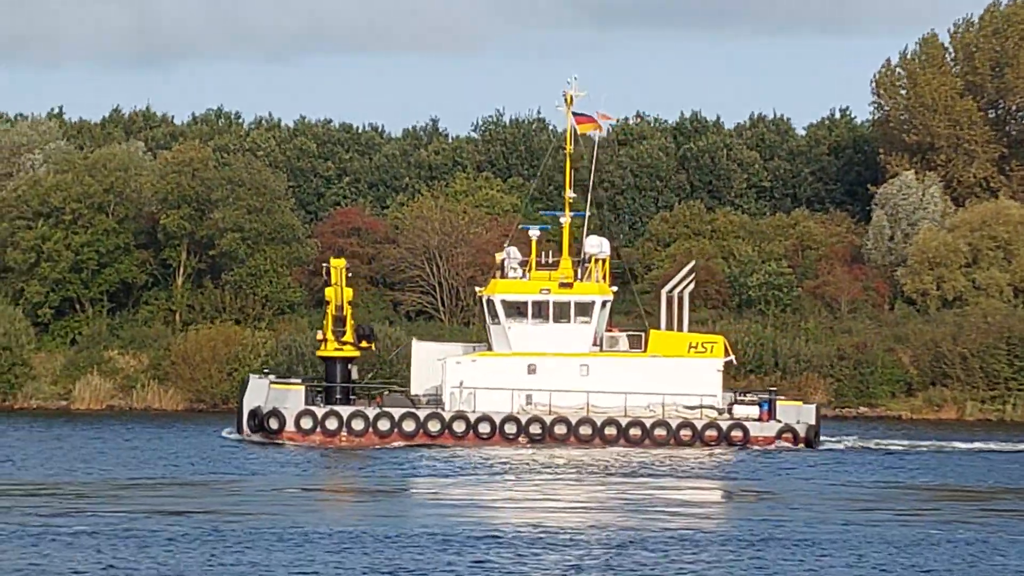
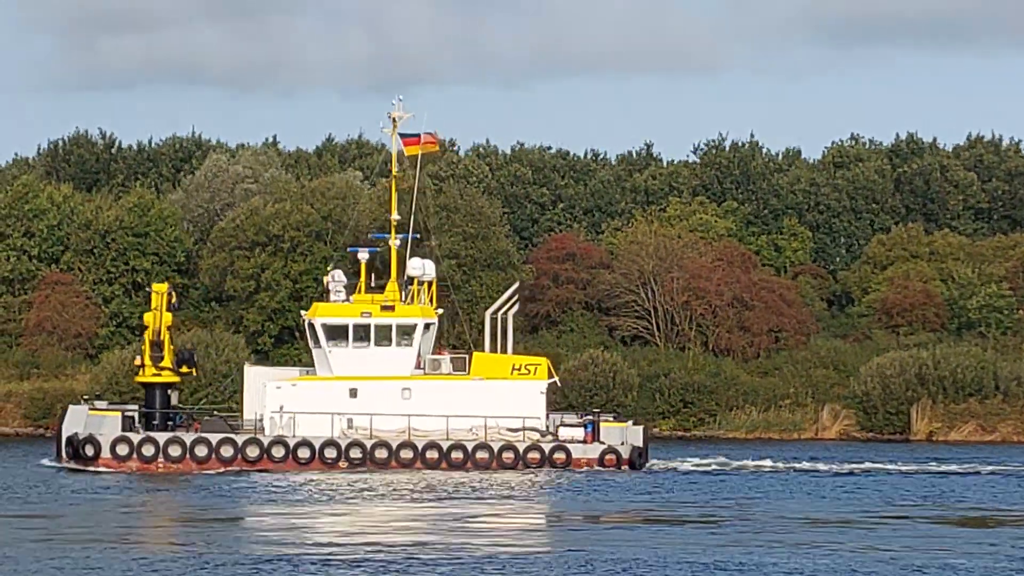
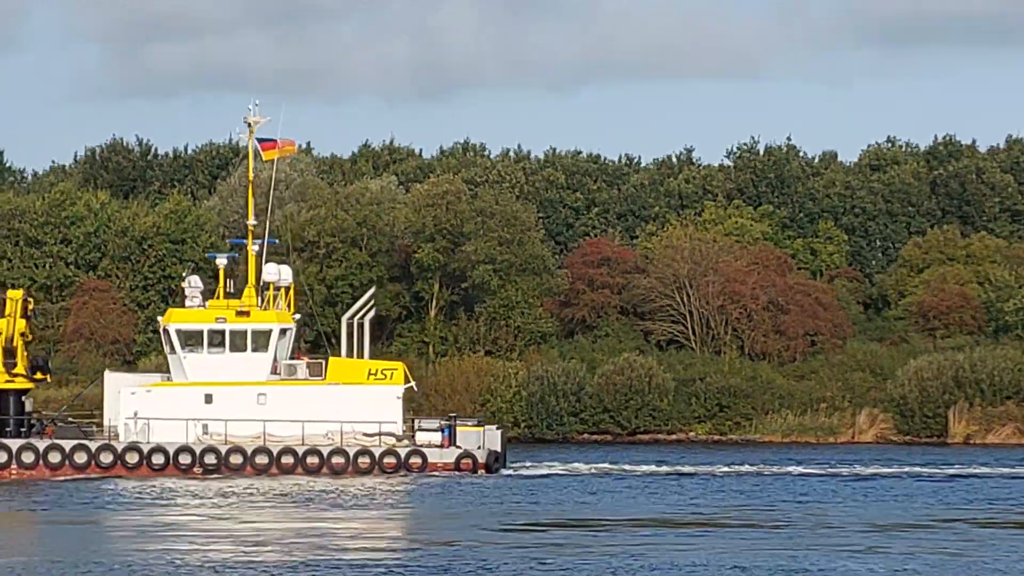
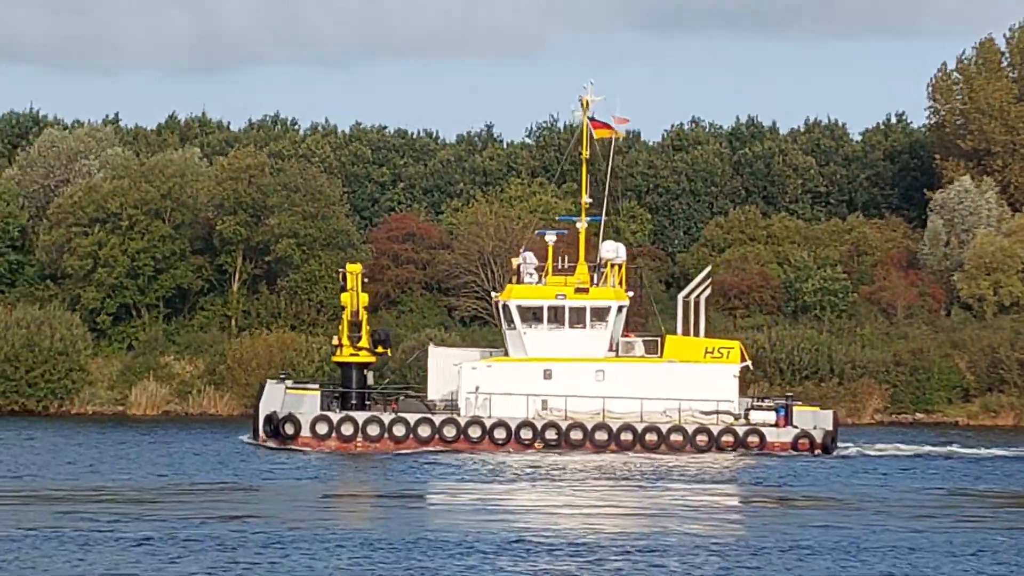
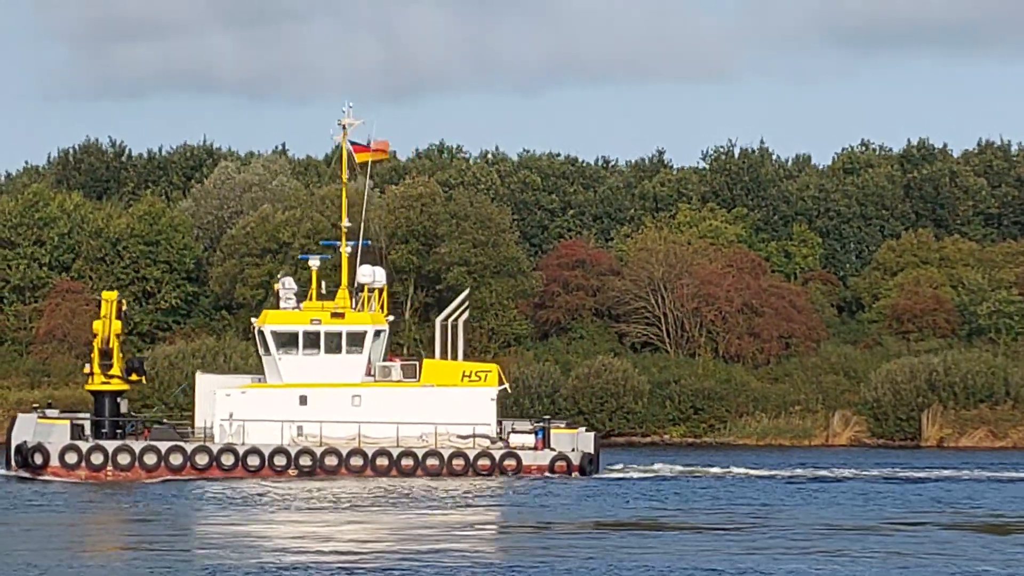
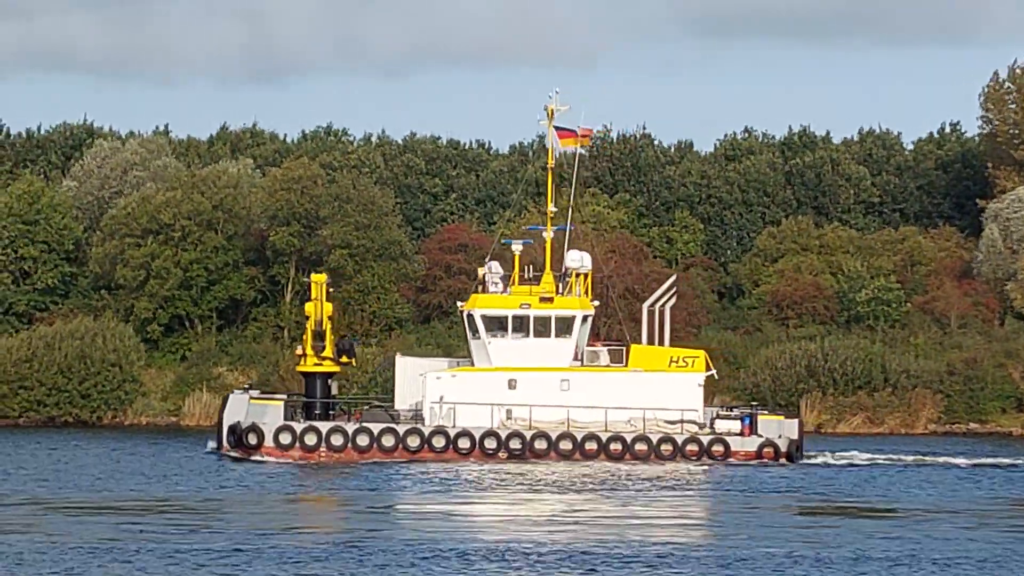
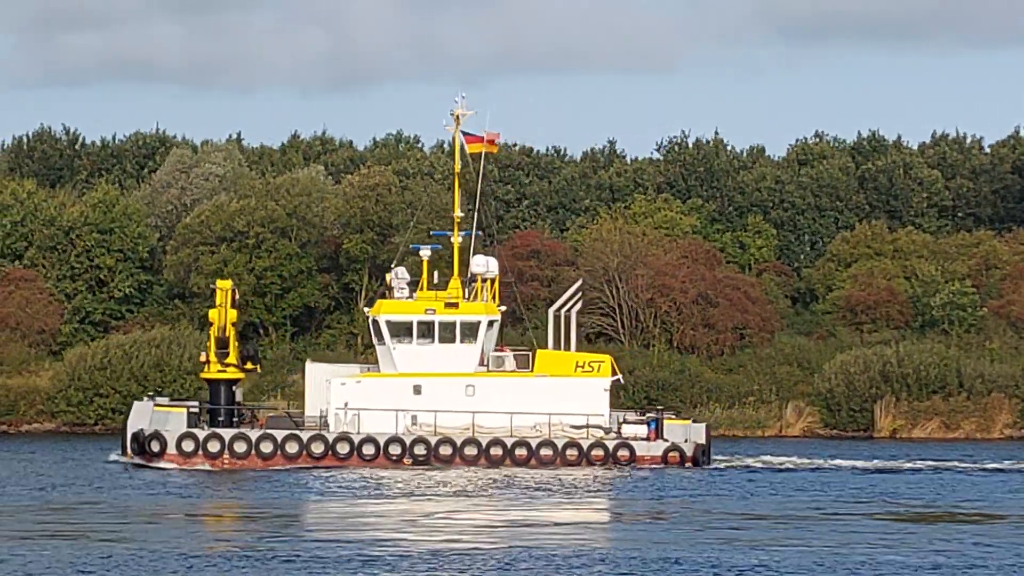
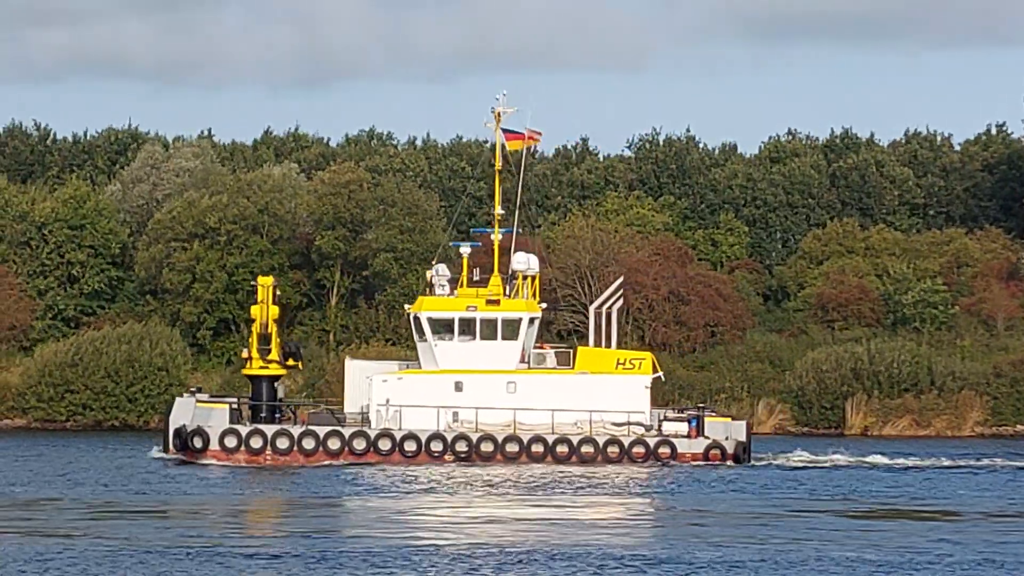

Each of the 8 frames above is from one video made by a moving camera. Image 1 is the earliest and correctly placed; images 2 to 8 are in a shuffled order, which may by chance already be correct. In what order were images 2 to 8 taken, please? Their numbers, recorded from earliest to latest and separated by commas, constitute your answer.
4, 6, 8, 7, 2, 5, 3
